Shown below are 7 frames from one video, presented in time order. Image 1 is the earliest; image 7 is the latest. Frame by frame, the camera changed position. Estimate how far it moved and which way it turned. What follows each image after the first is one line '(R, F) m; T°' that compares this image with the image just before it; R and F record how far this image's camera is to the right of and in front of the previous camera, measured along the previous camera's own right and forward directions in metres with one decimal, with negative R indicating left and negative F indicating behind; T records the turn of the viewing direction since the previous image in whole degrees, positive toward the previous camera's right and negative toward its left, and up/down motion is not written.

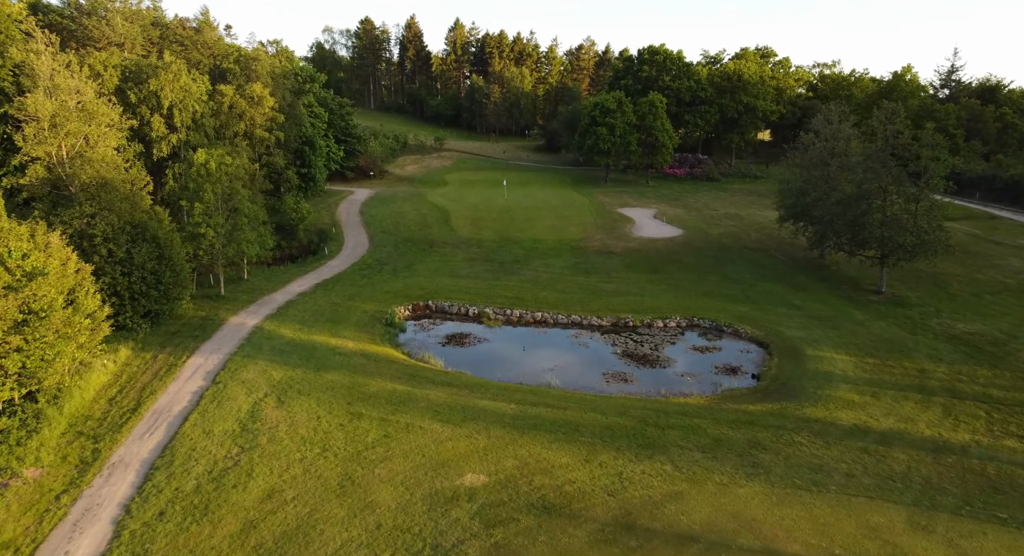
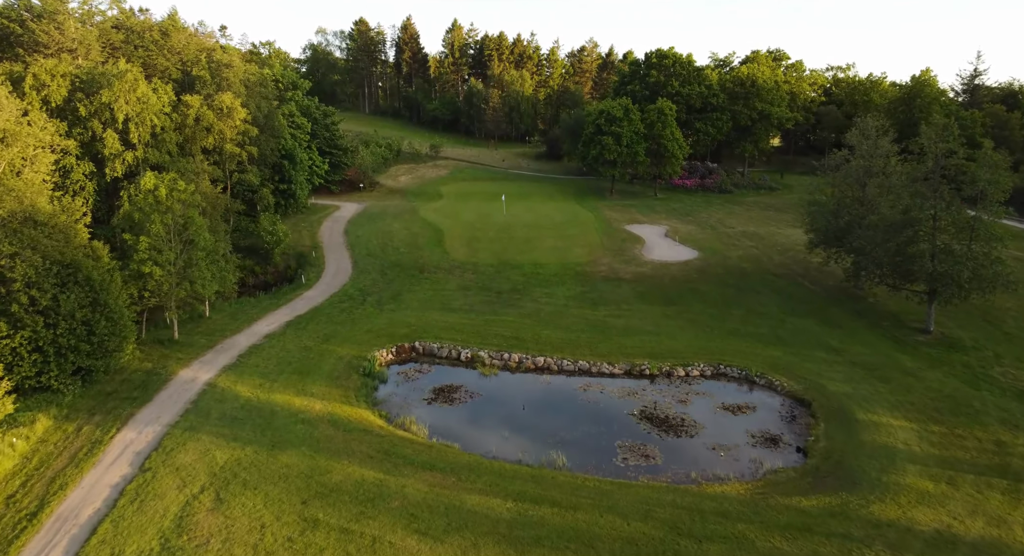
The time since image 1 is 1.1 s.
(+0.1, +4.4) m; 0°
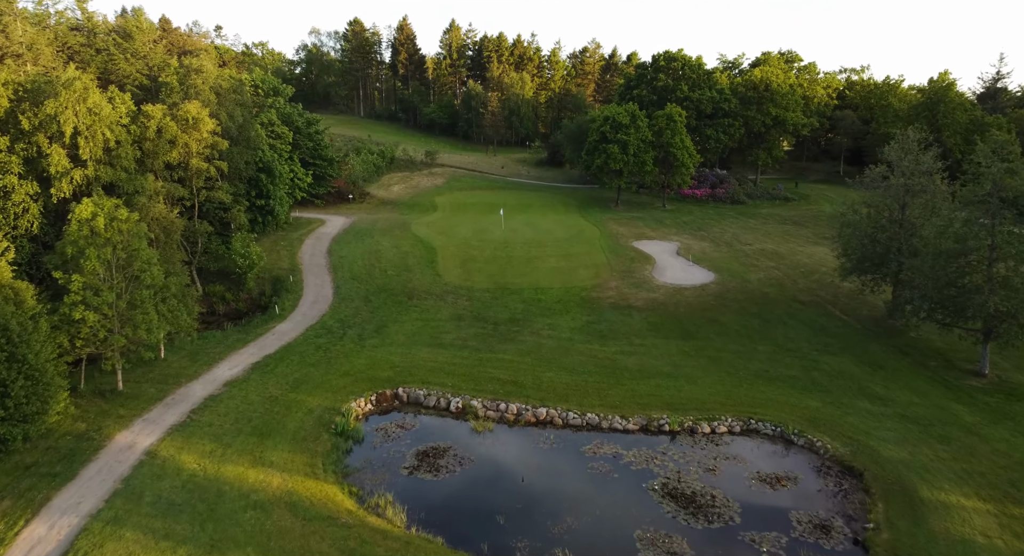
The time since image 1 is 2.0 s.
(+0.1, +4.0) m; 0°
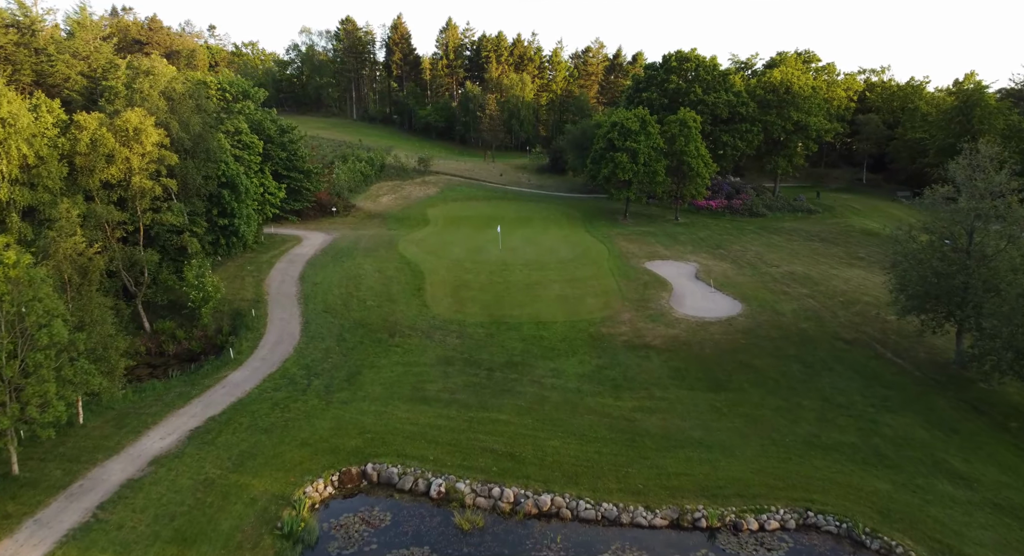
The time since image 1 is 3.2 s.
(+0.2, +5.2) m; 0°
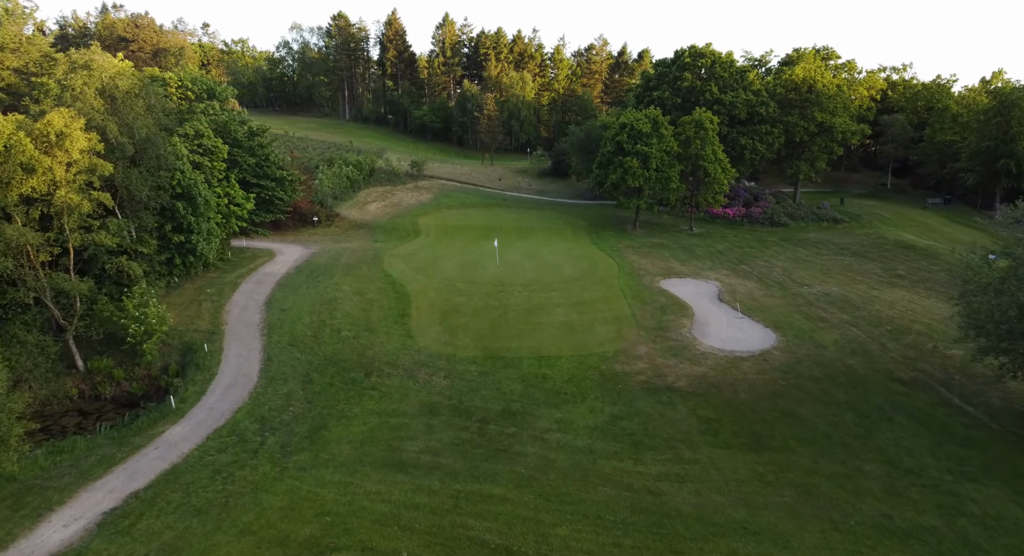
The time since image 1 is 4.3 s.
(+0.1, +4.9) m; 0°
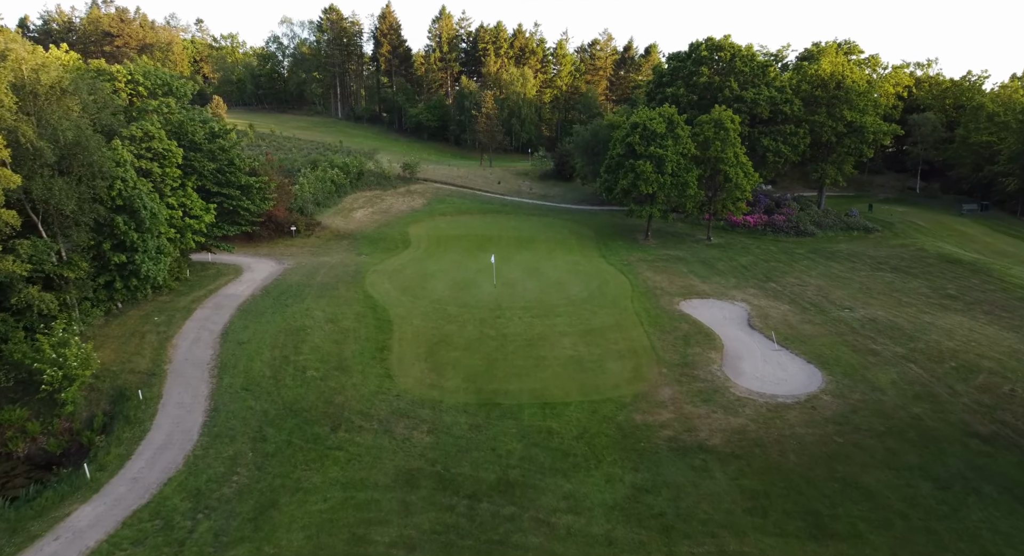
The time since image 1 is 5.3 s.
(+0.1, +4.8) m; 0°
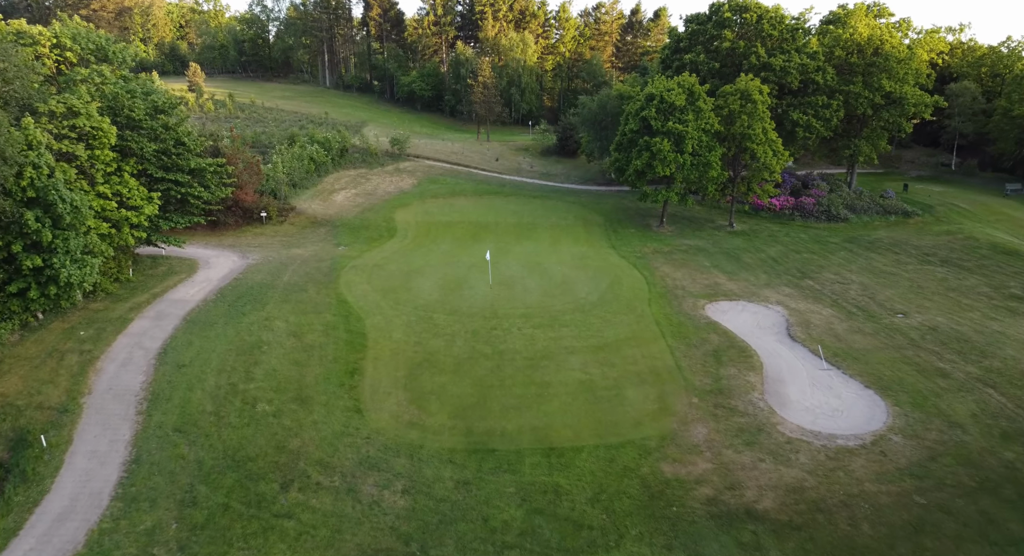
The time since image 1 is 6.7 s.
(+0.1, +4.9) m; 0°
